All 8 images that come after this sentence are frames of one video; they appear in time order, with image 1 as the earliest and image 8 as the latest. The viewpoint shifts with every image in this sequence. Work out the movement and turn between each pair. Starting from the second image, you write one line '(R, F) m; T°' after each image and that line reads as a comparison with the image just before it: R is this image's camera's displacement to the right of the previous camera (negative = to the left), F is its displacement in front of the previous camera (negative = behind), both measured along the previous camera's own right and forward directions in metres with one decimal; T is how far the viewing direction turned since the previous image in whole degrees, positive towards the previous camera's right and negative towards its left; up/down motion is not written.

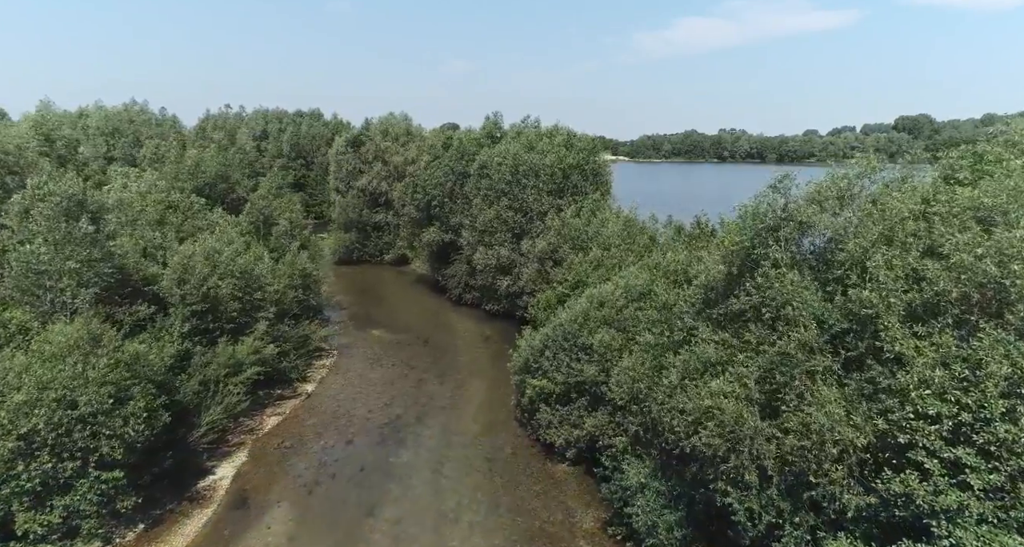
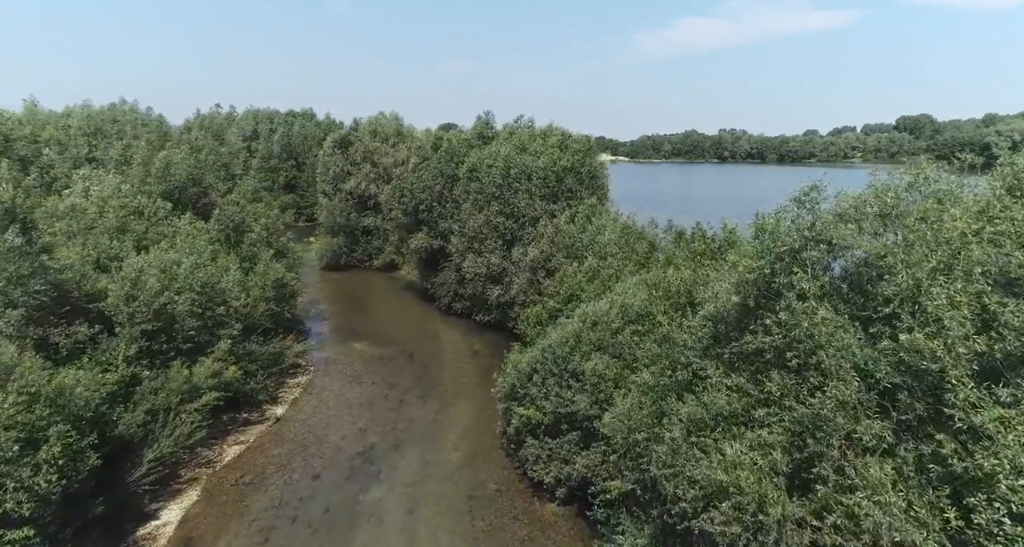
(+0.6, +2.4) m; 0°
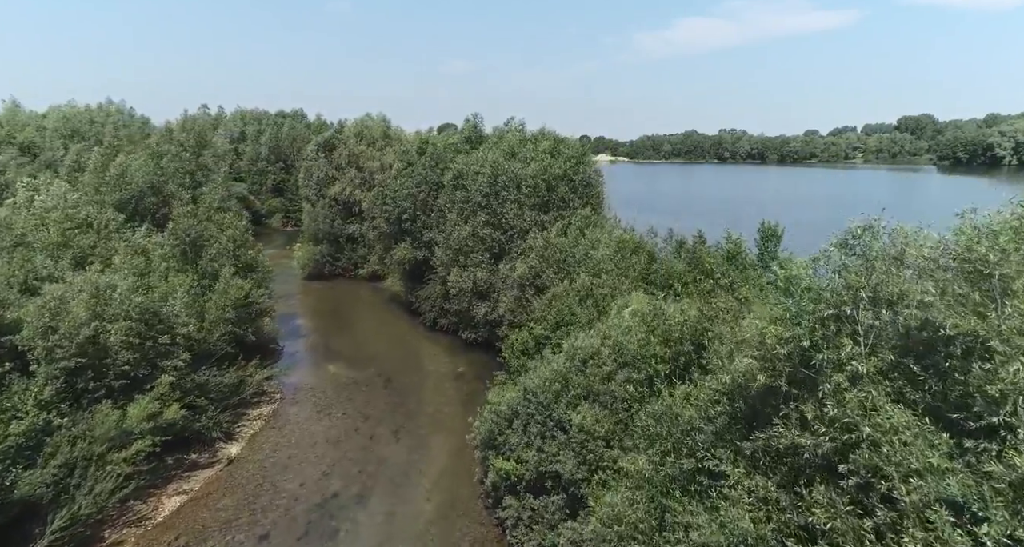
(+0.7, +3.0) m; 0°
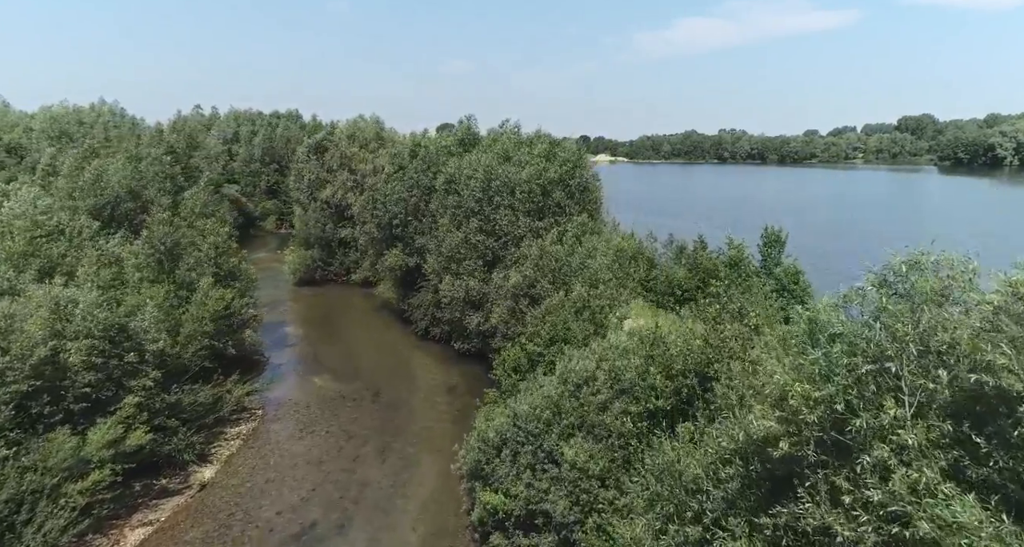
(+0.3, +1.5) m; 0°
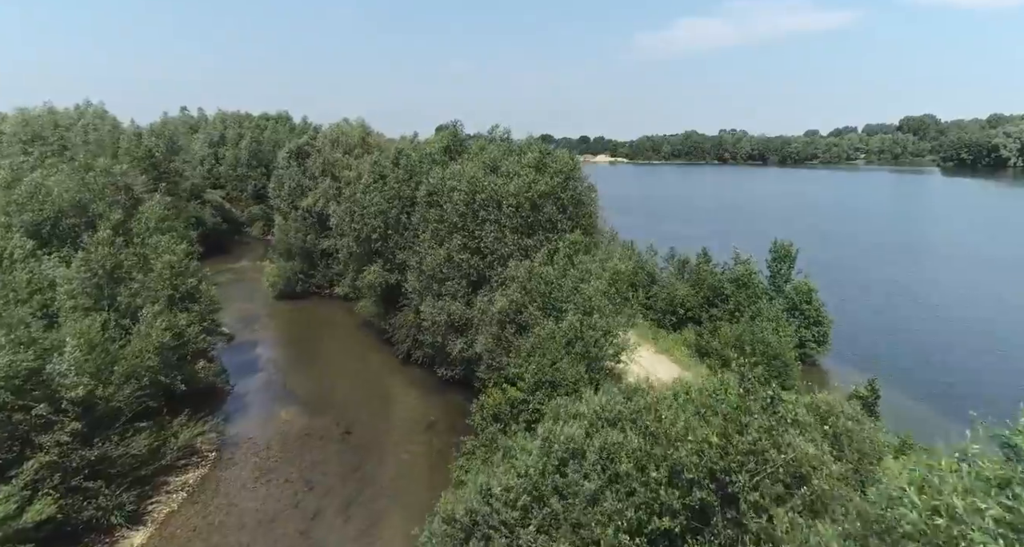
(+0.7, +3.2) m; 0°
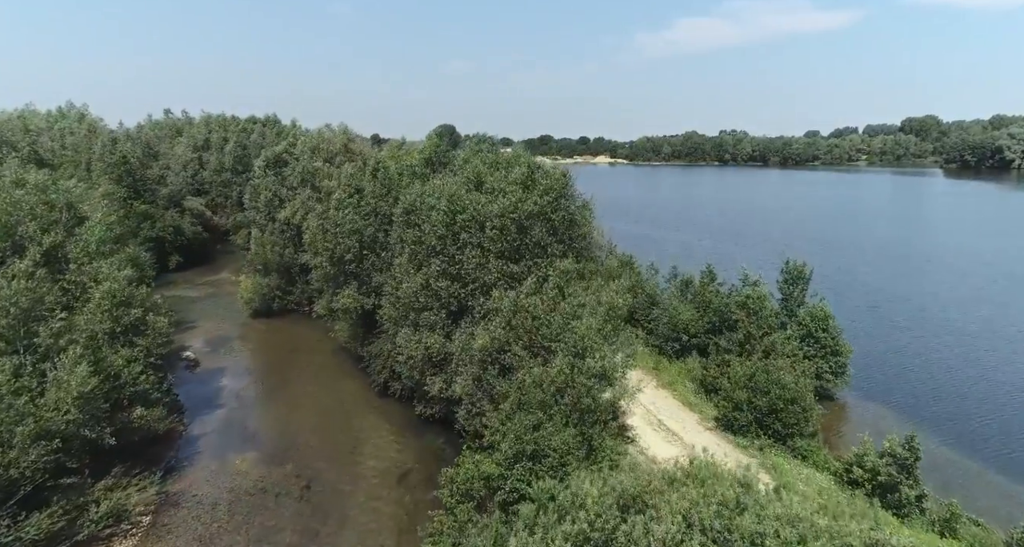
(+0.7, +3.5) m; 0°
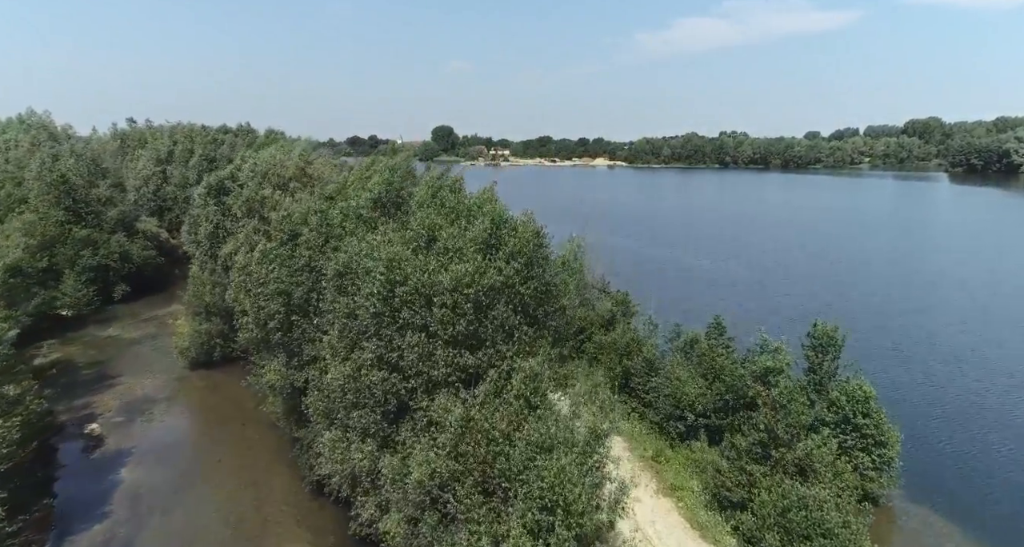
(+1.5, +6.9) m; 0°
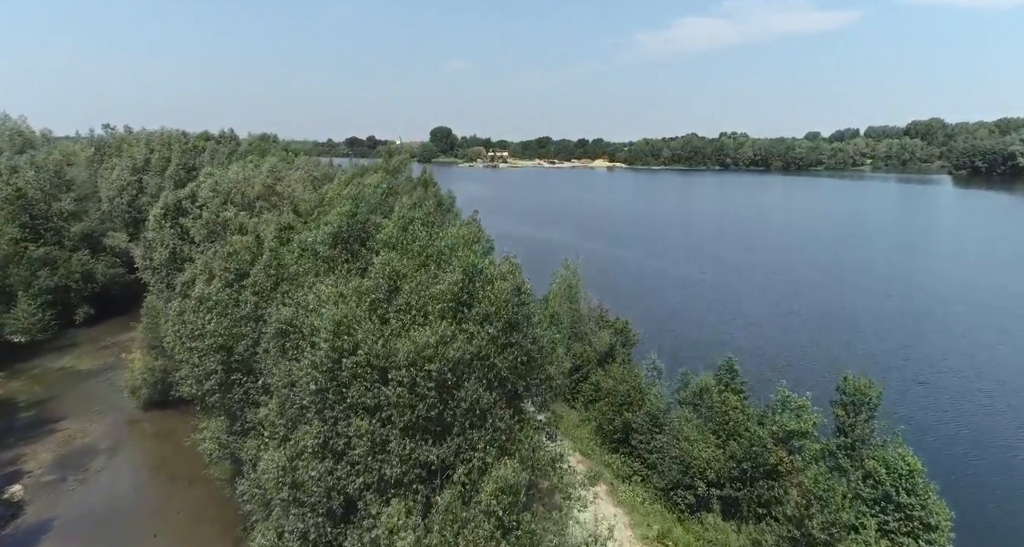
(+0.7, +4.3) m; 0°
